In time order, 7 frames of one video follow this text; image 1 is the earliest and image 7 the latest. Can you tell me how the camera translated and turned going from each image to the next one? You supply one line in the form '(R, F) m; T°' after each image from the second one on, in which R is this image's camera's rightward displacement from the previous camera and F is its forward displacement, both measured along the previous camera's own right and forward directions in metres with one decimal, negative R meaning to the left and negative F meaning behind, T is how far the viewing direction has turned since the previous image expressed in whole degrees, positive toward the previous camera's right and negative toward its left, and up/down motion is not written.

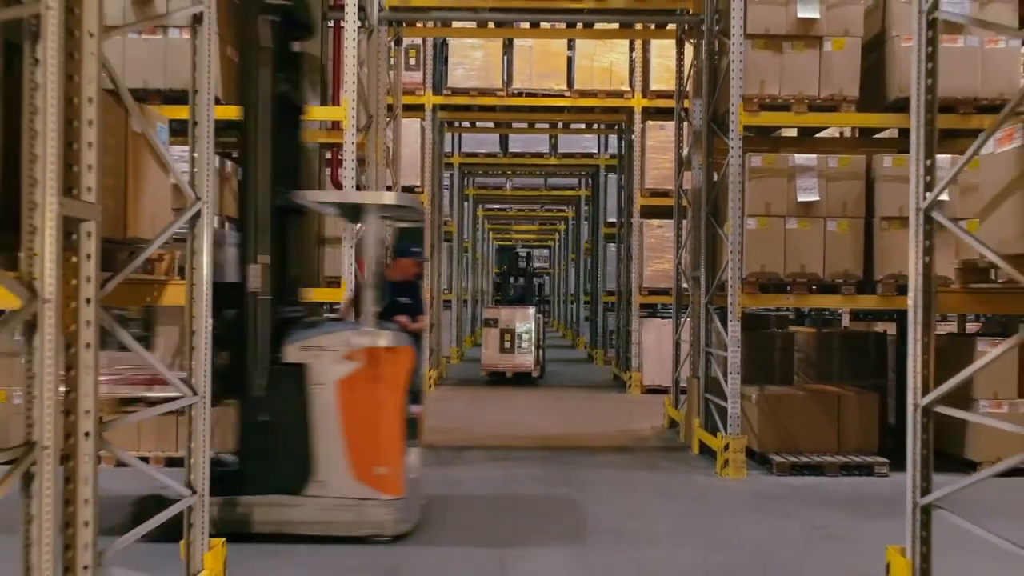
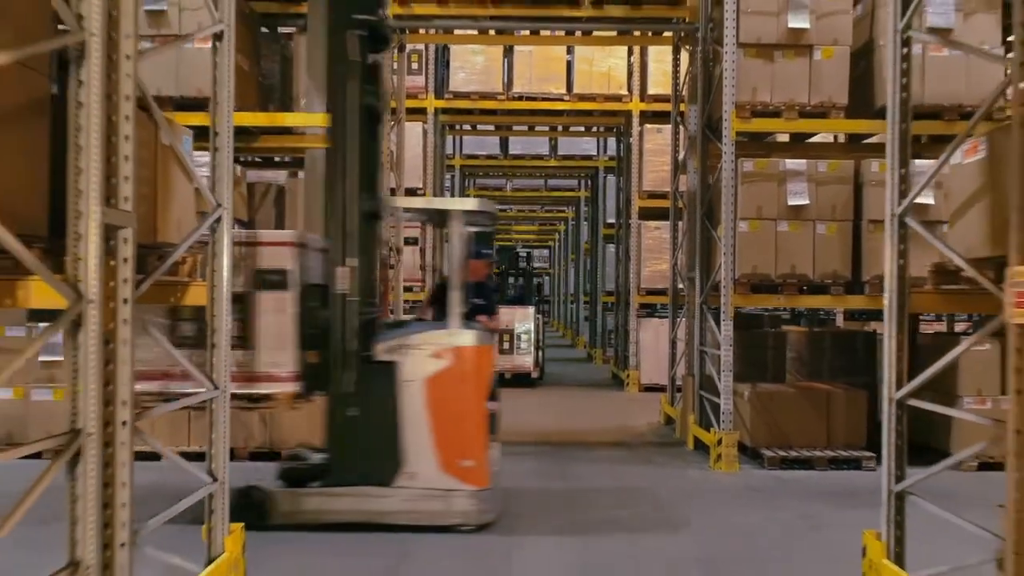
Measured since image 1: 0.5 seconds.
(0.0, -0.2) m; 0°
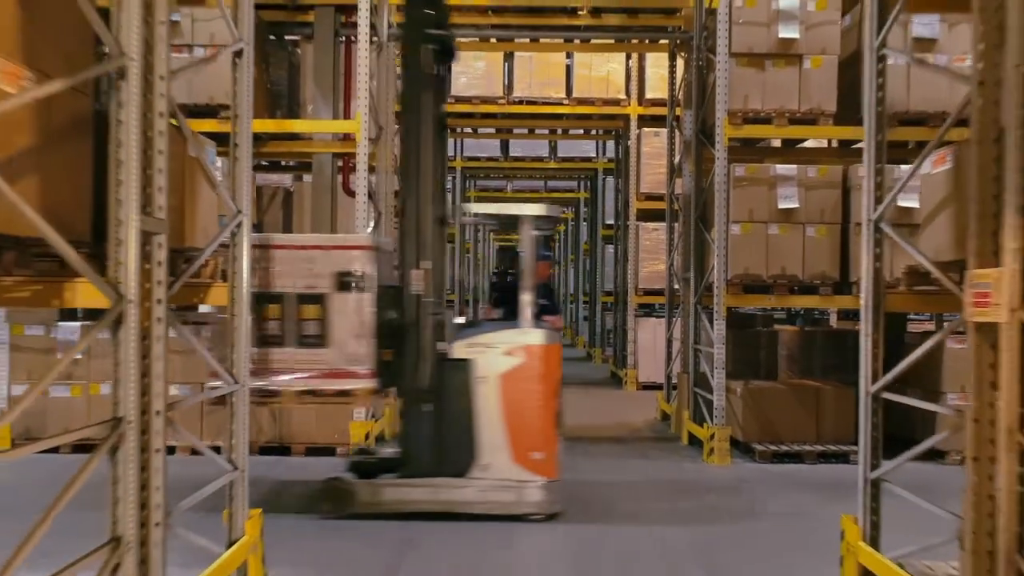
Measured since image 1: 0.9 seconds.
(0.0, -0.3) m; 0°
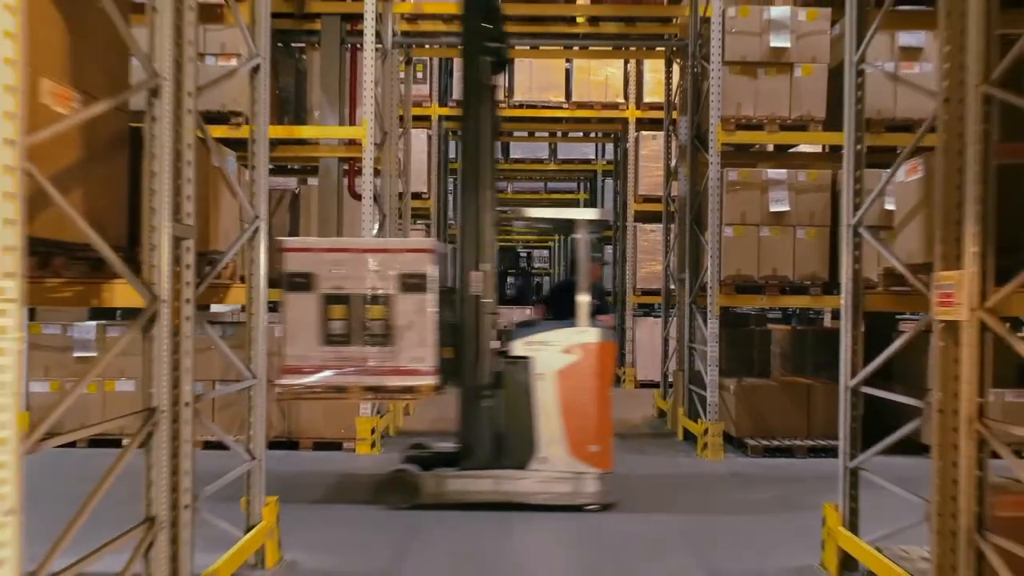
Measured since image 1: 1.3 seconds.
(0.0, -0.3) m; 0°
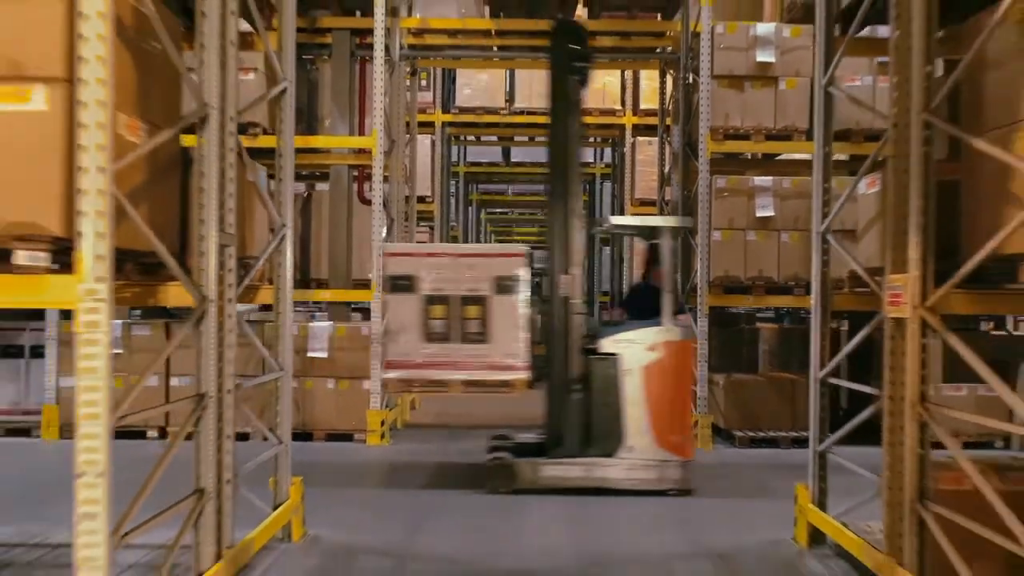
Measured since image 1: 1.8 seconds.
(0.0, -0.5) m; 0°
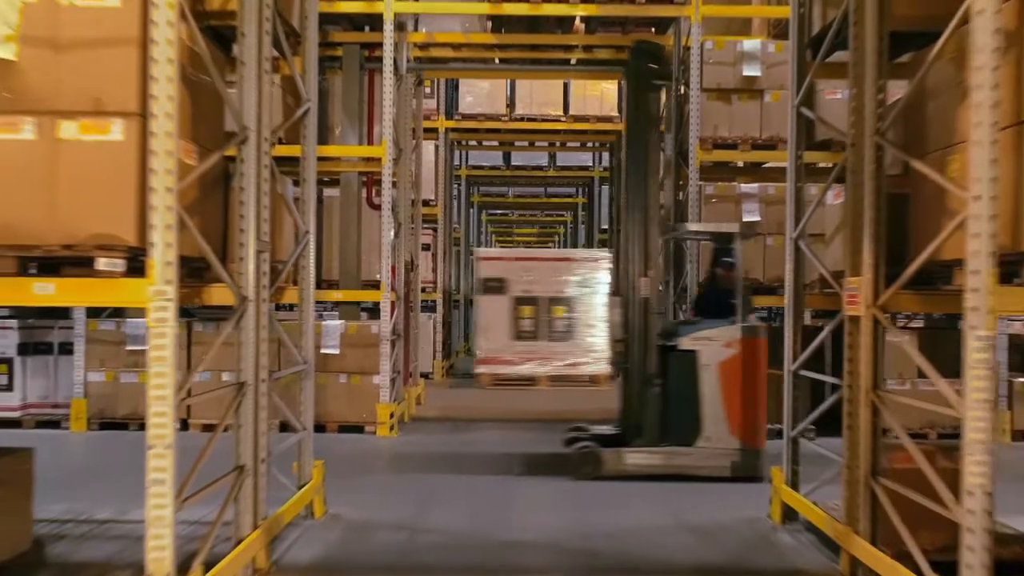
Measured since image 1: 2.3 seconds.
(0.0, -0.5) m; 0°
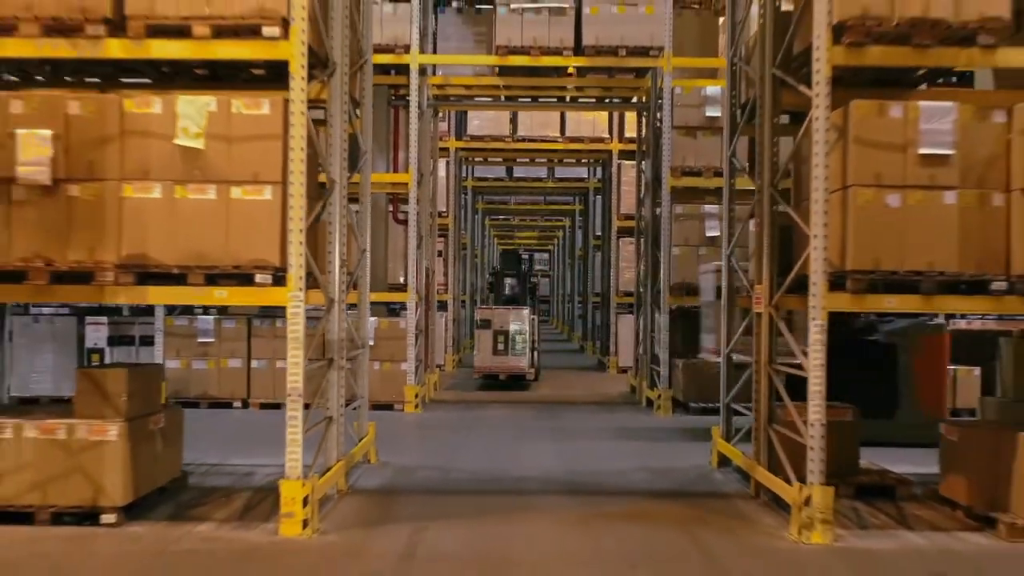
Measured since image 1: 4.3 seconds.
(-0.1, -1.7) m; 0°
